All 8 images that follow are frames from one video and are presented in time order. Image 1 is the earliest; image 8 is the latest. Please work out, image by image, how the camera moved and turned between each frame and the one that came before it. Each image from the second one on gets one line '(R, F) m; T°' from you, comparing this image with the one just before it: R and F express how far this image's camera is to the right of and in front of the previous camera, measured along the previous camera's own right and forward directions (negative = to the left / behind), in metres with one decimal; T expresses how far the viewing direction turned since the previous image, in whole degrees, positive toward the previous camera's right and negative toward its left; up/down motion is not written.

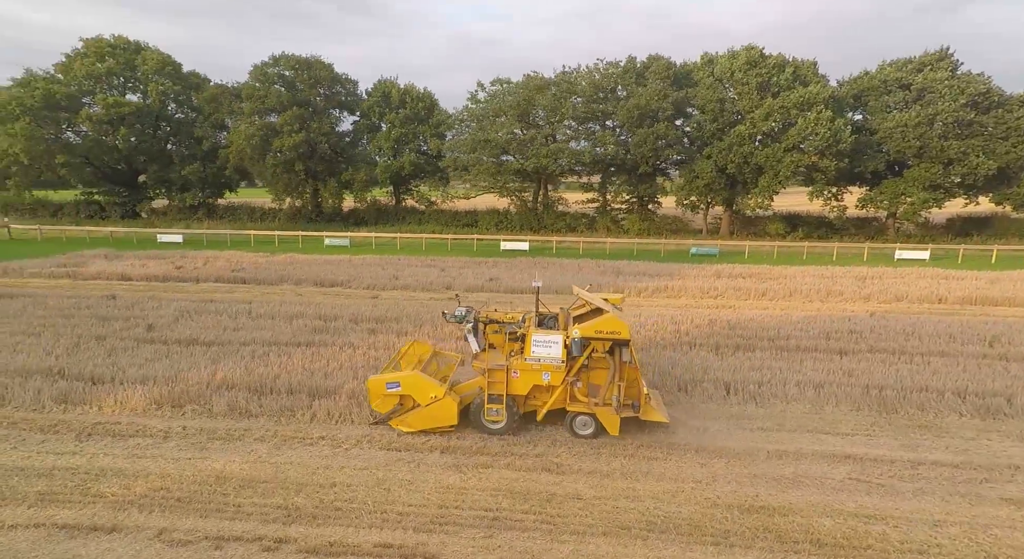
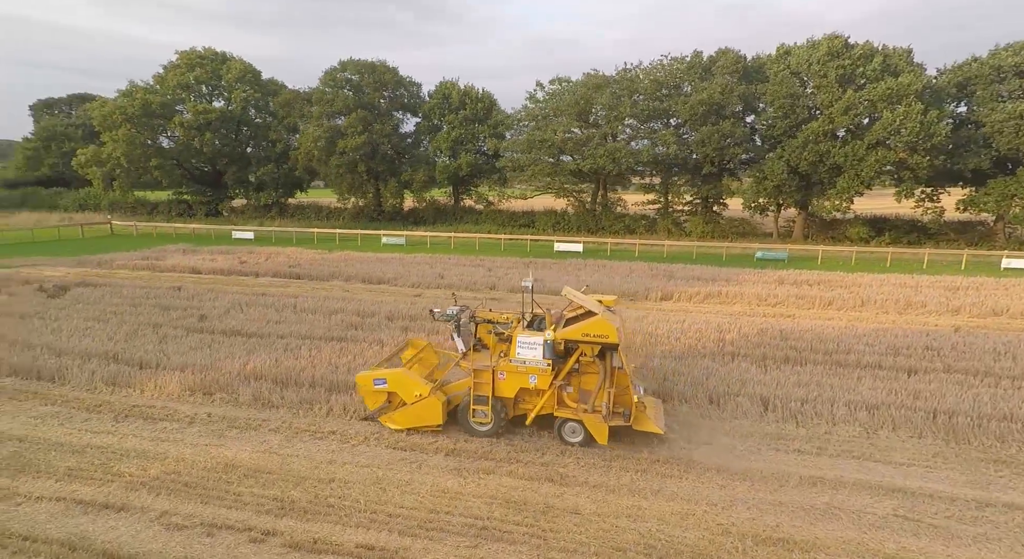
(+1.0, +0.3) m; -8°
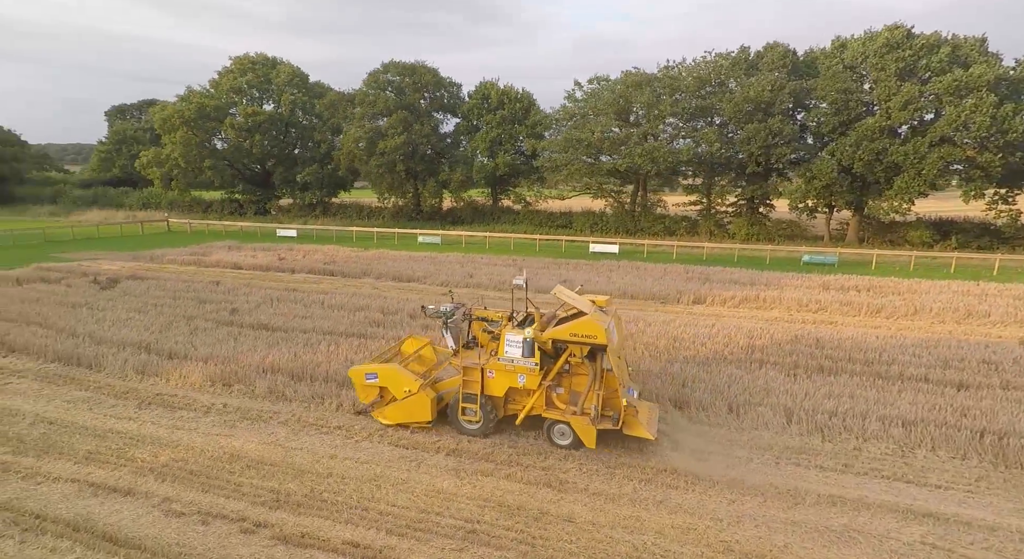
(+0.7, +0.2) m; -5°
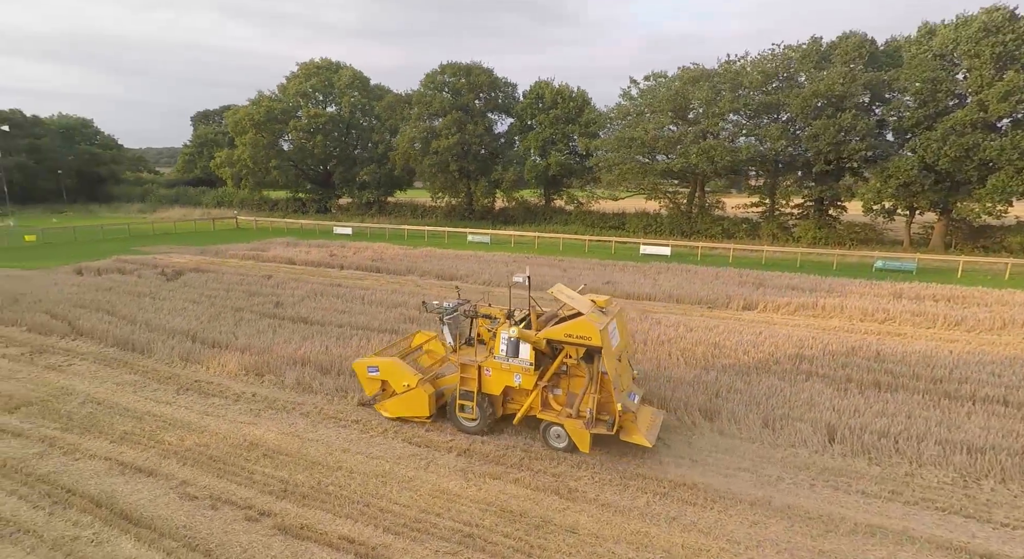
(+0.7, +0.3) m; -7°
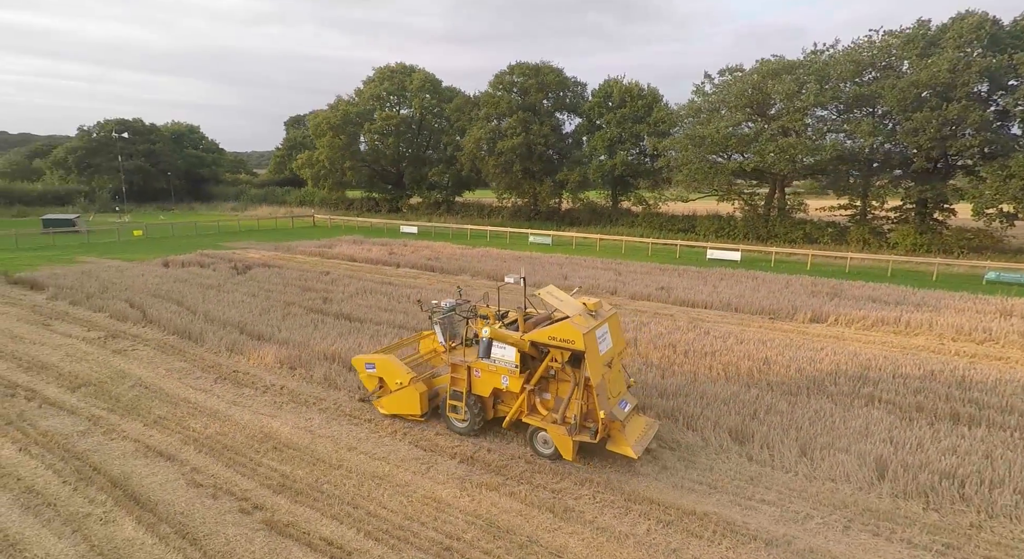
(+1.0, +0.4) m; -9°
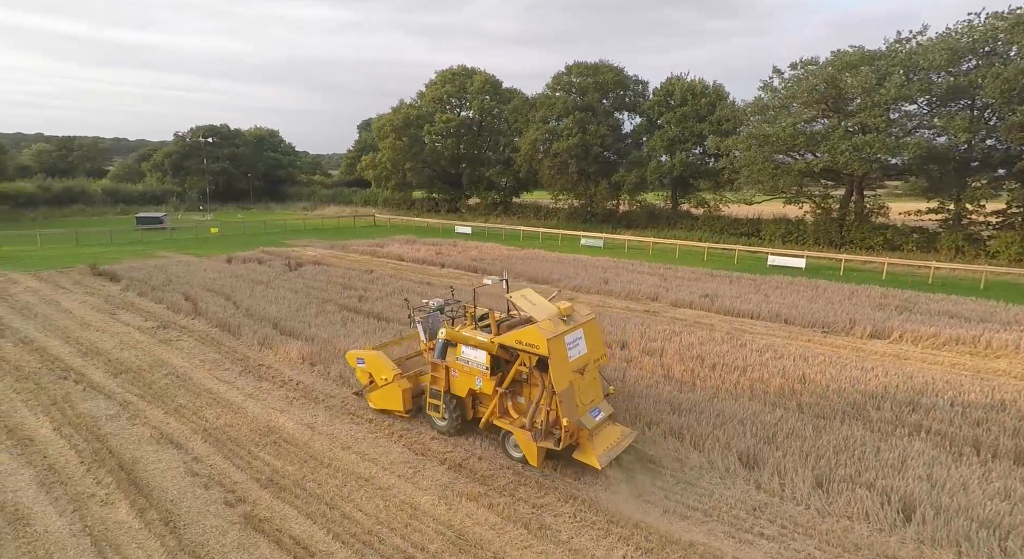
(+1.1, +0.4) m; -8°
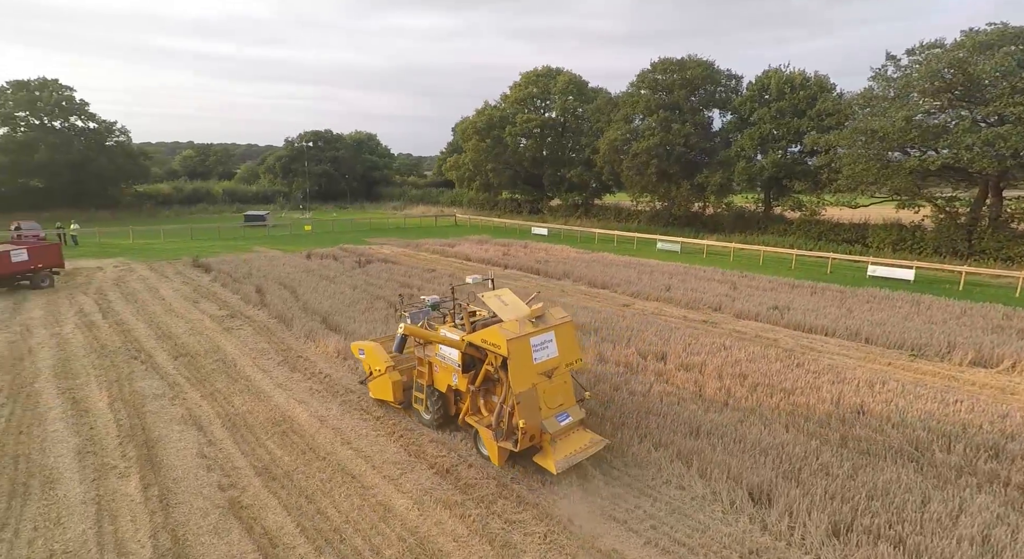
(+1.4, +0.5) m; -11°
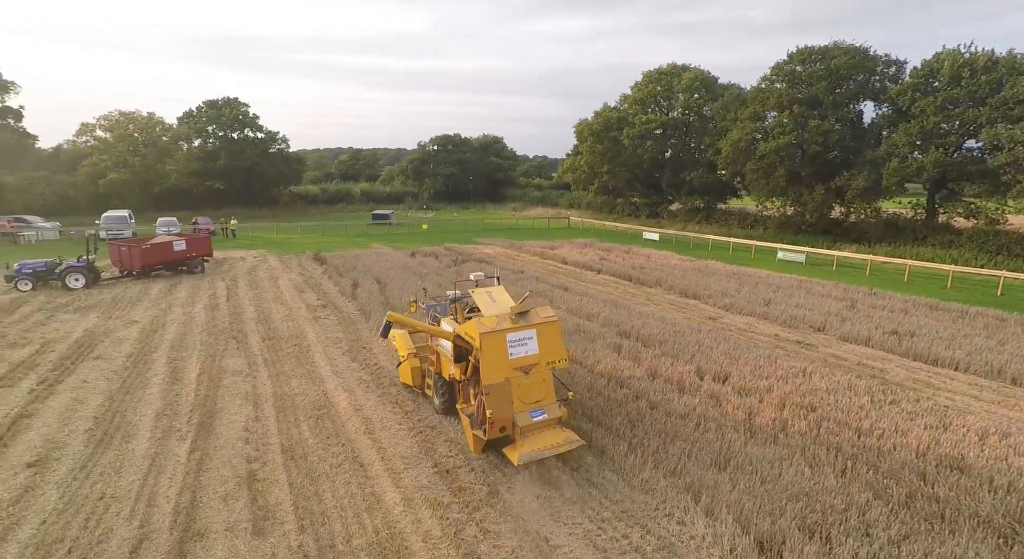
(+1.6, +0.6) m; -15°
